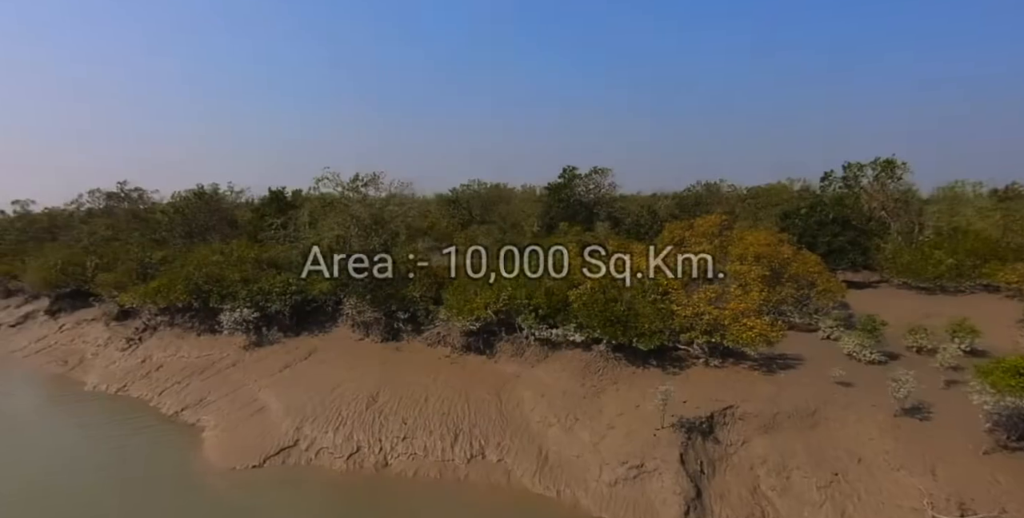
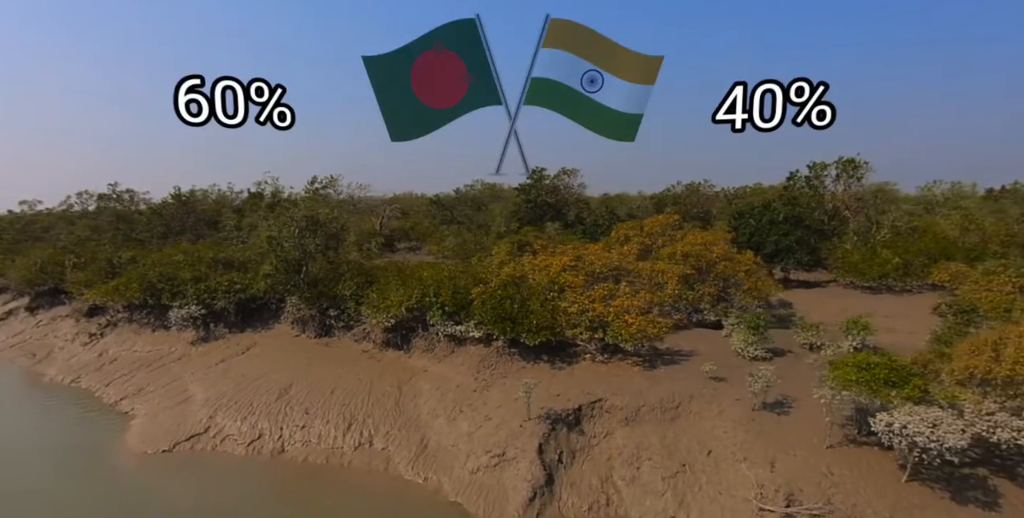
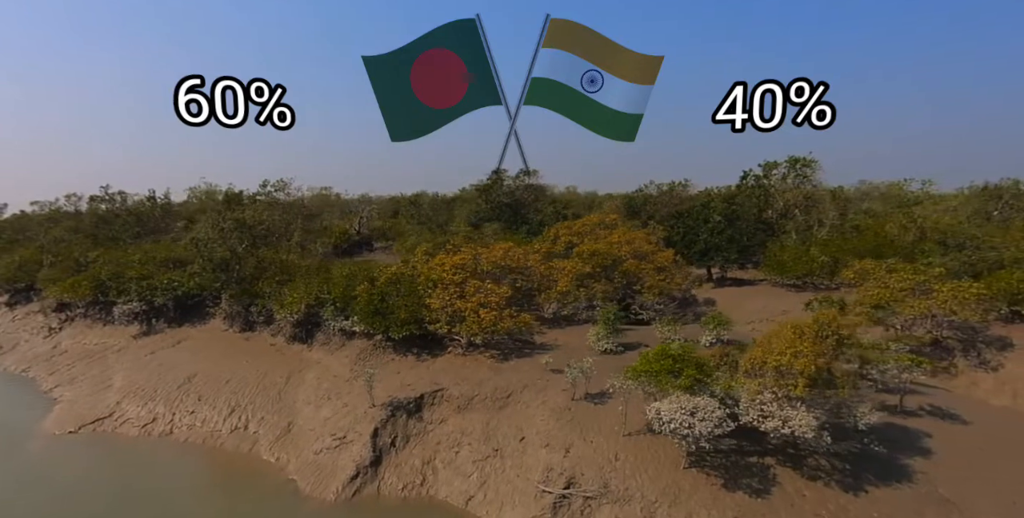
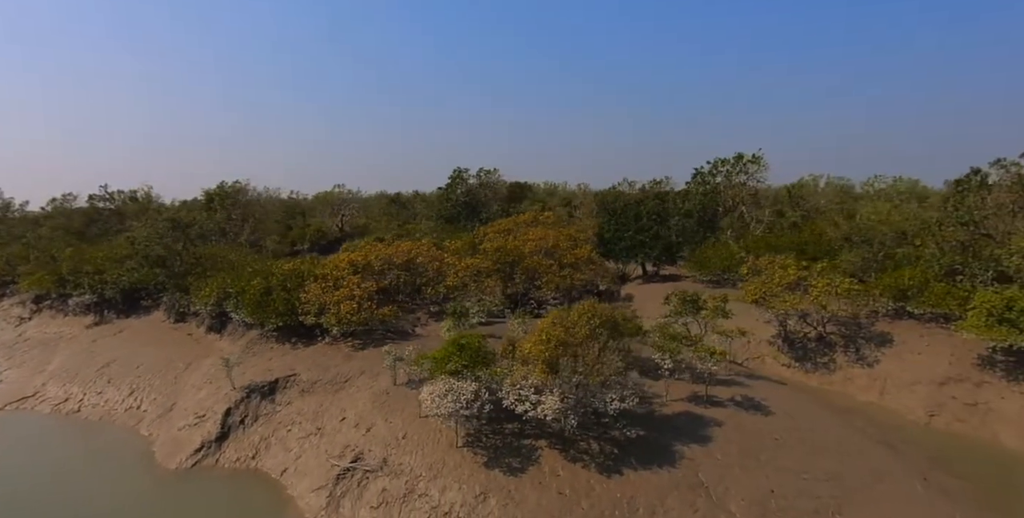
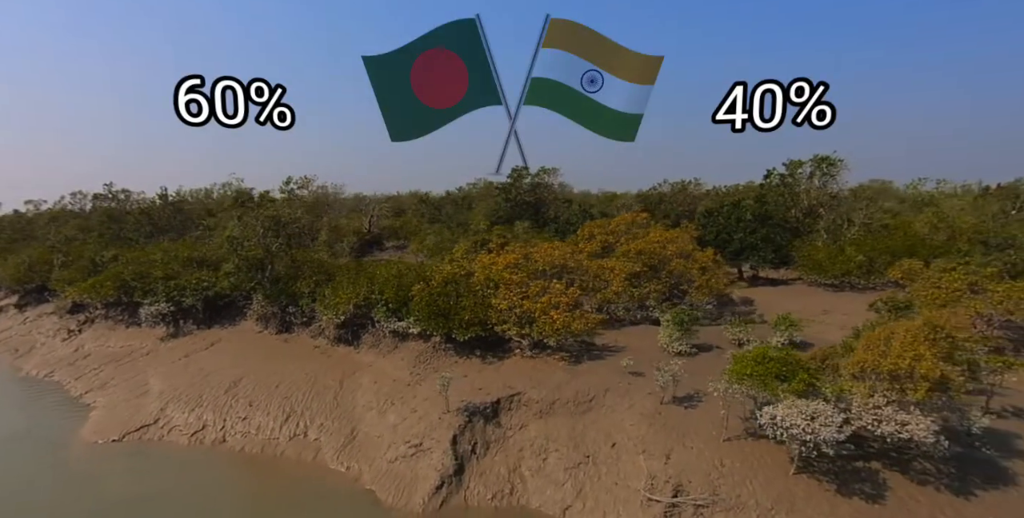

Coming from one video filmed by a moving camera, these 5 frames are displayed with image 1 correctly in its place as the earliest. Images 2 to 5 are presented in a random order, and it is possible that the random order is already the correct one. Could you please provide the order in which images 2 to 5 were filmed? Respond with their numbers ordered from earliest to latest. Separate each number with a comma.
2, 5, 3, 4
